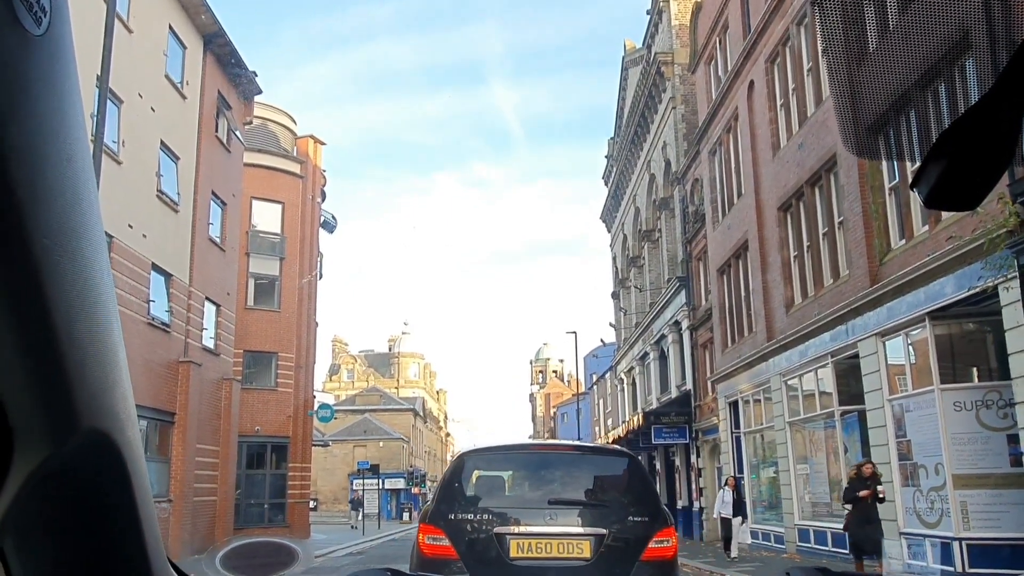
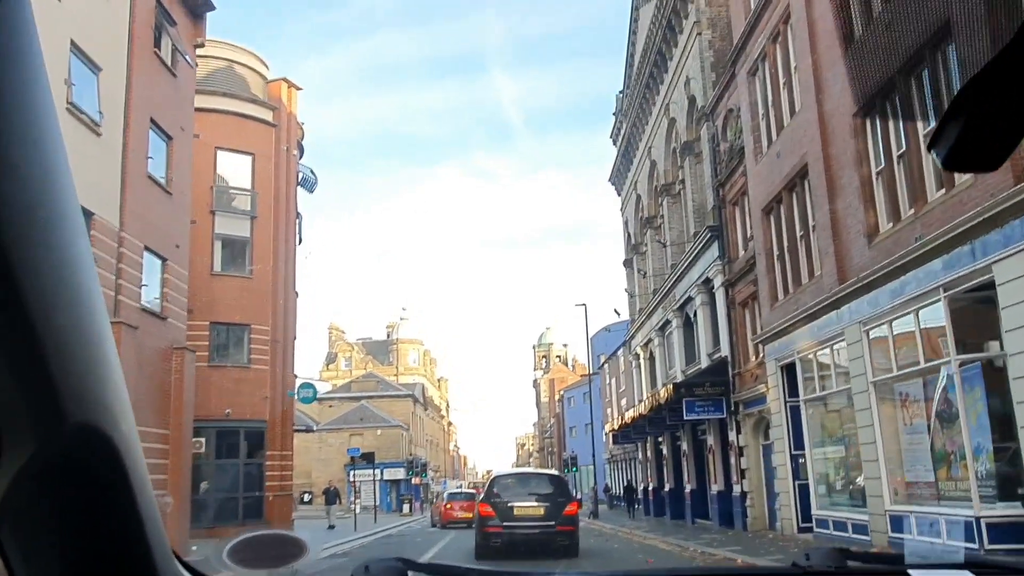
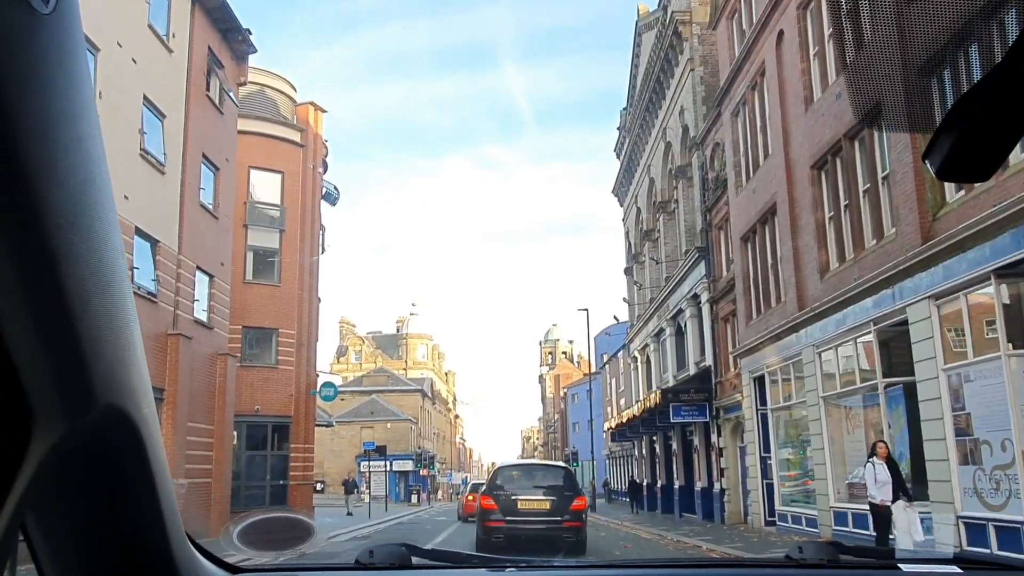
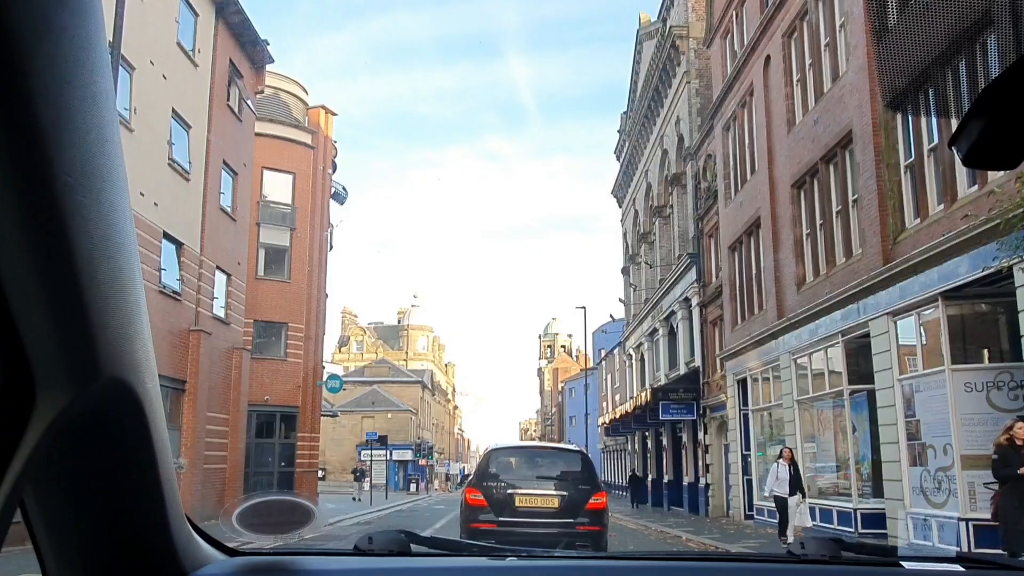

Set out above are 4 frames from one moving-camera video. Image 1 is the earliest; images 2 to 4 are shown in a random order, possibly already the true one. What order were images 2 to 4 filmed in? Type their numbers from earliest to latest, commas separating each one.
4, 3, 2
